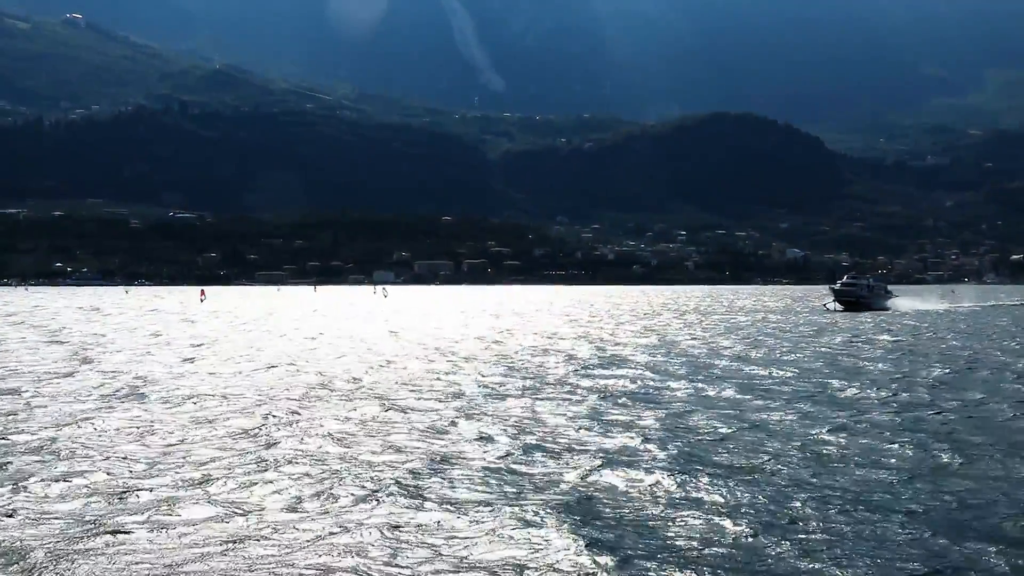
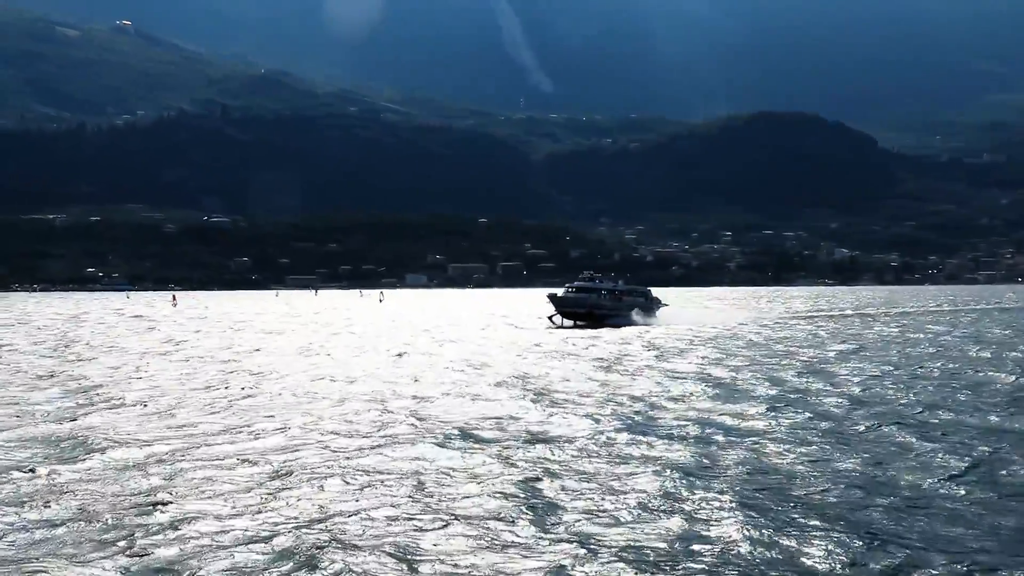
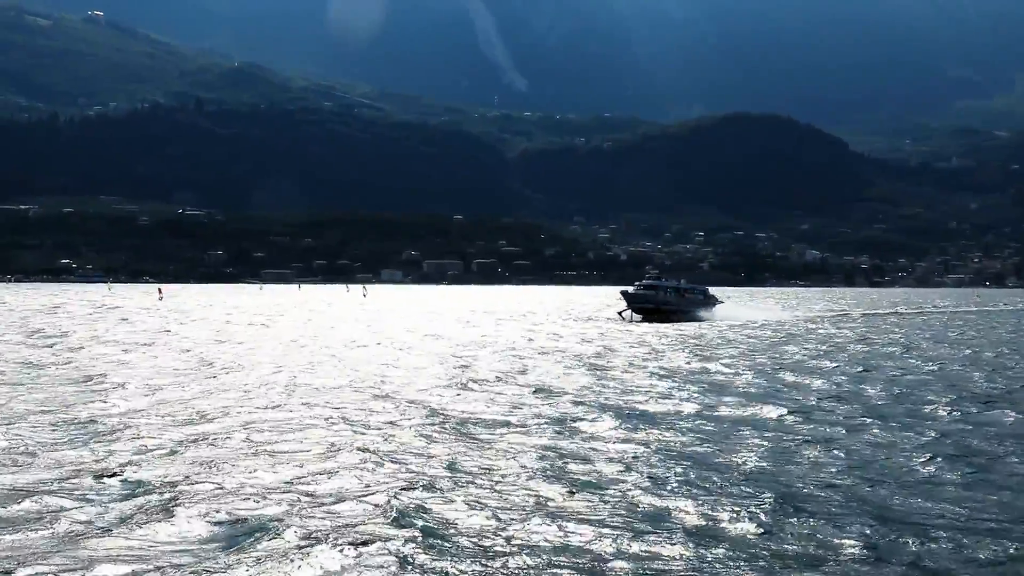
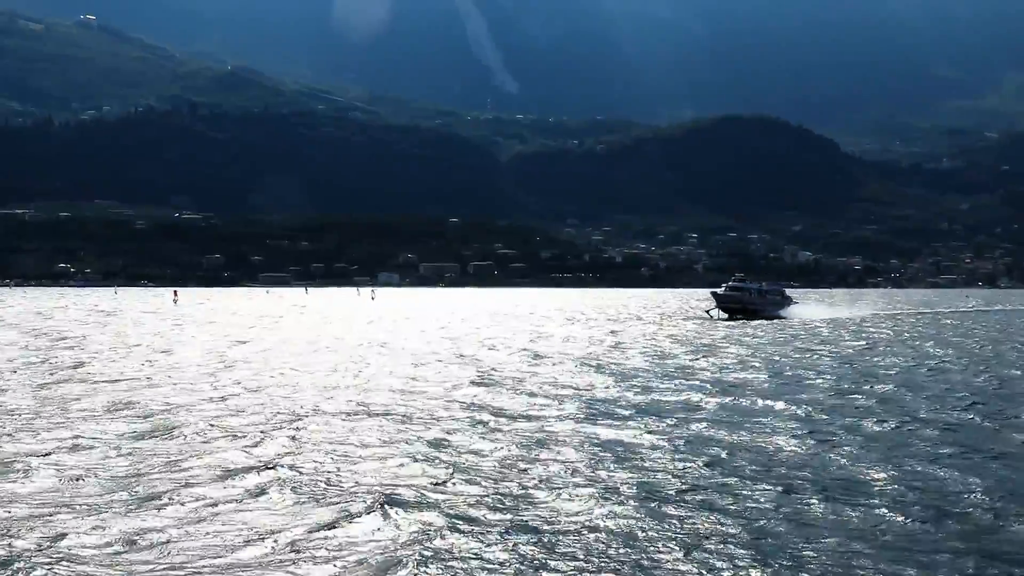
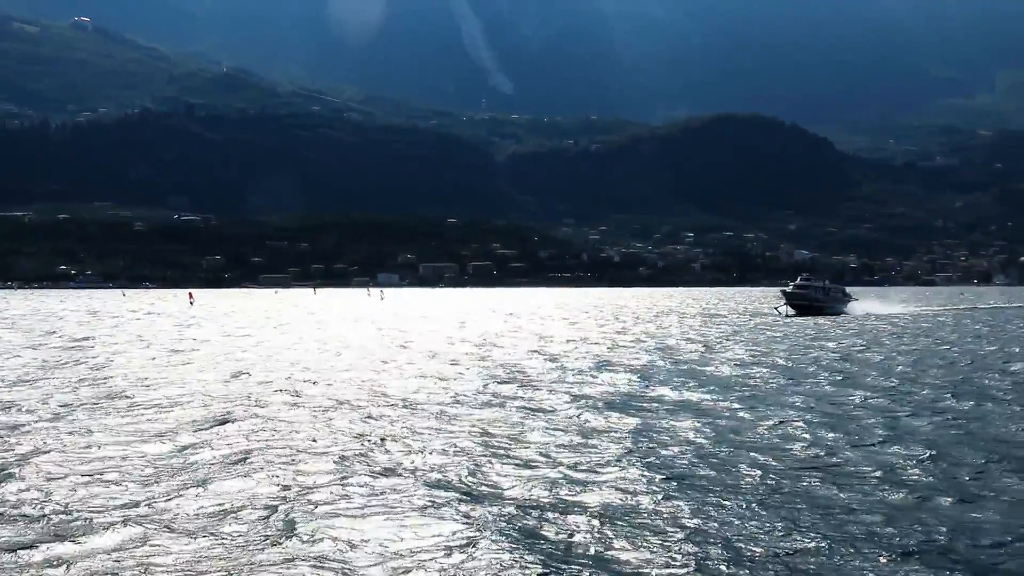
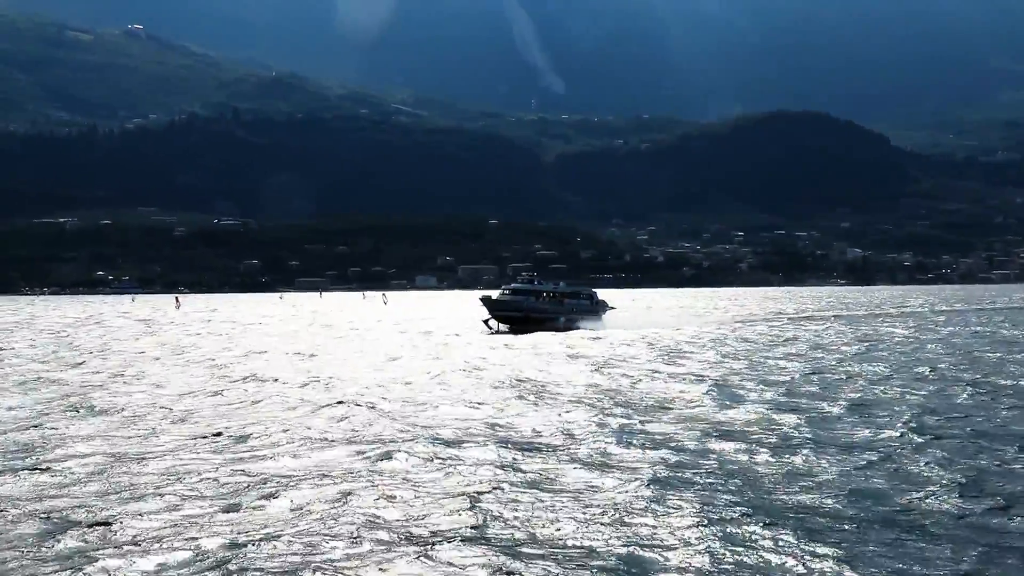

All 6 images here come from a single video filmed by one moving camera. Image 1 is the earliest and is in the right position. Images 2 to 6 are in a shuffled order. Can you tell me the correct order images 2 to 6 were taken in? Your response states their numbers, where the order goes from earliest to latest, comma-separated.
5, 4, 3, 2, 6
